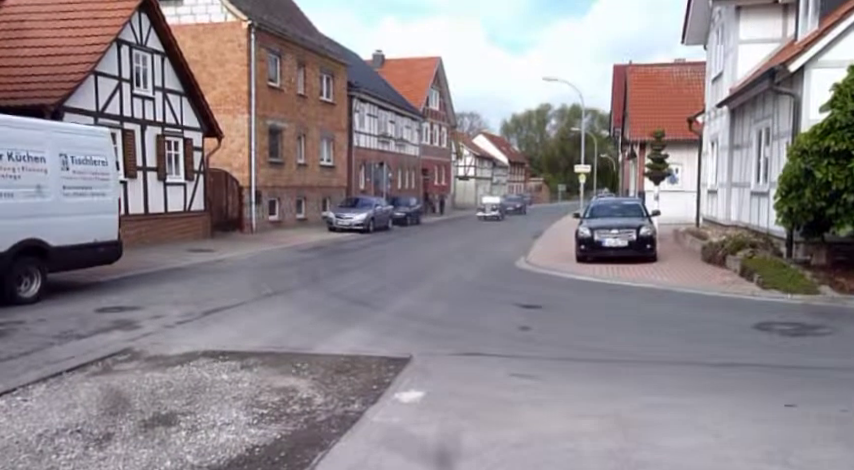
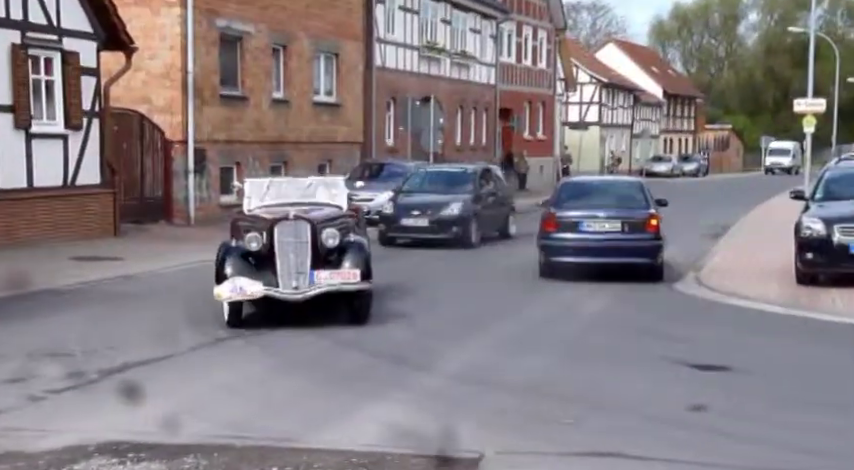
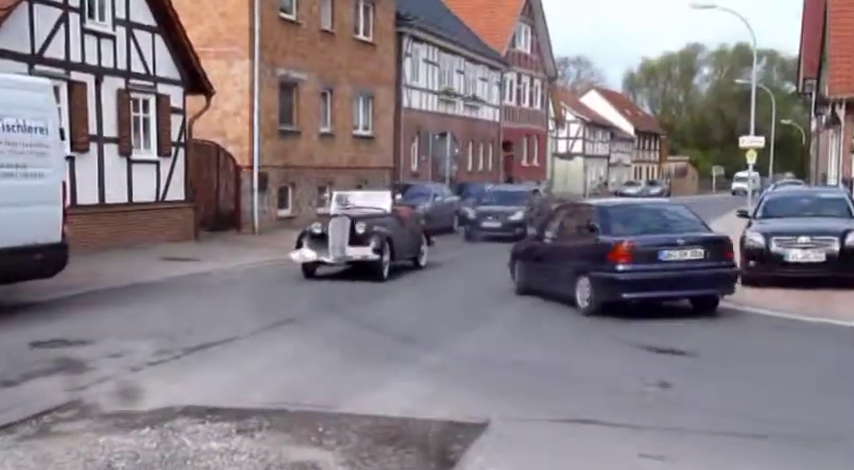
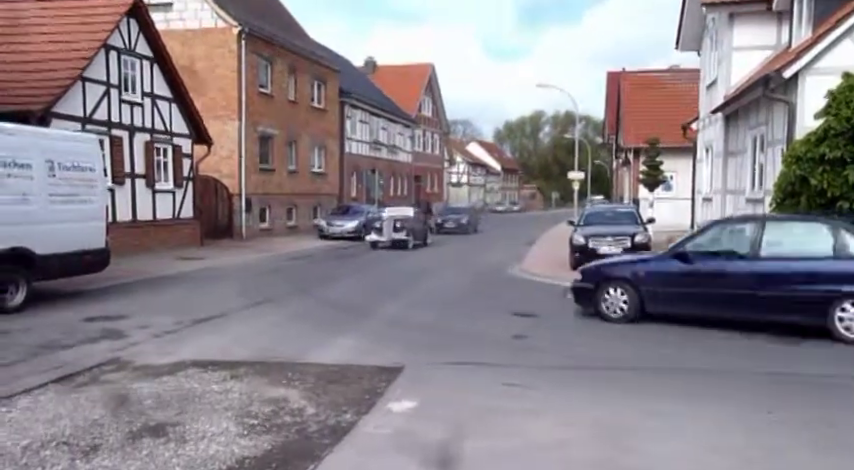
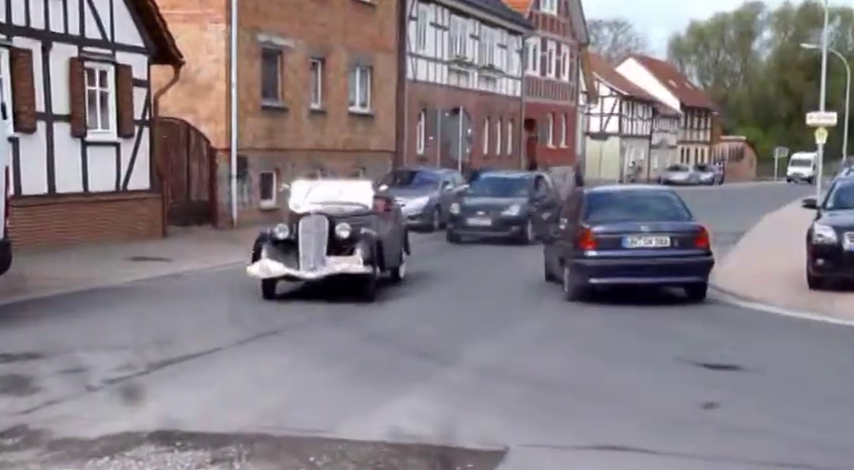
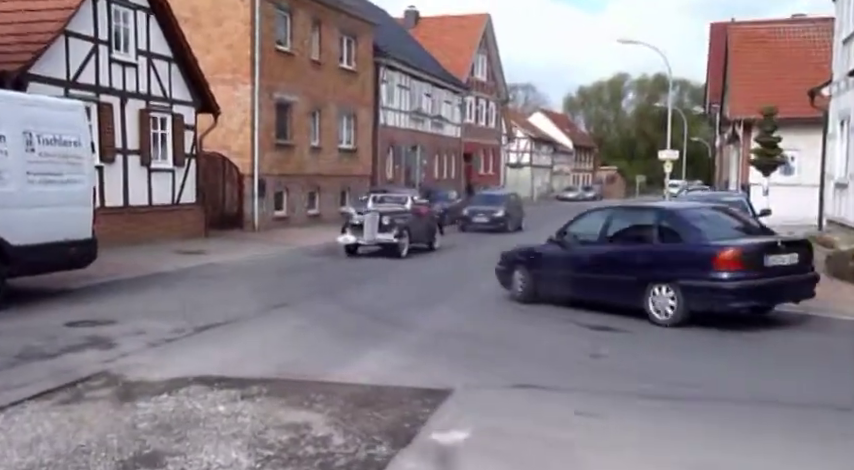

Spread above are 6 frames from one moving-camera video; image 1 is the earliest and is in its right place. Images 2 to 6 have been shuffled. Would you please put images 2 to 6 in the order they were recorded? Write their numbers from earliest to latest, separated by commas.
4, 6, 3, 5, 2
